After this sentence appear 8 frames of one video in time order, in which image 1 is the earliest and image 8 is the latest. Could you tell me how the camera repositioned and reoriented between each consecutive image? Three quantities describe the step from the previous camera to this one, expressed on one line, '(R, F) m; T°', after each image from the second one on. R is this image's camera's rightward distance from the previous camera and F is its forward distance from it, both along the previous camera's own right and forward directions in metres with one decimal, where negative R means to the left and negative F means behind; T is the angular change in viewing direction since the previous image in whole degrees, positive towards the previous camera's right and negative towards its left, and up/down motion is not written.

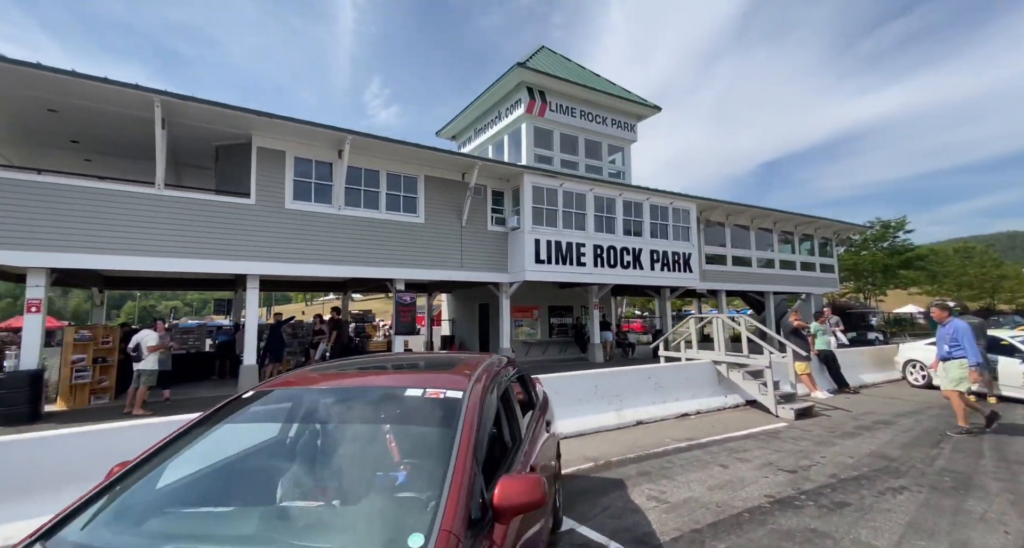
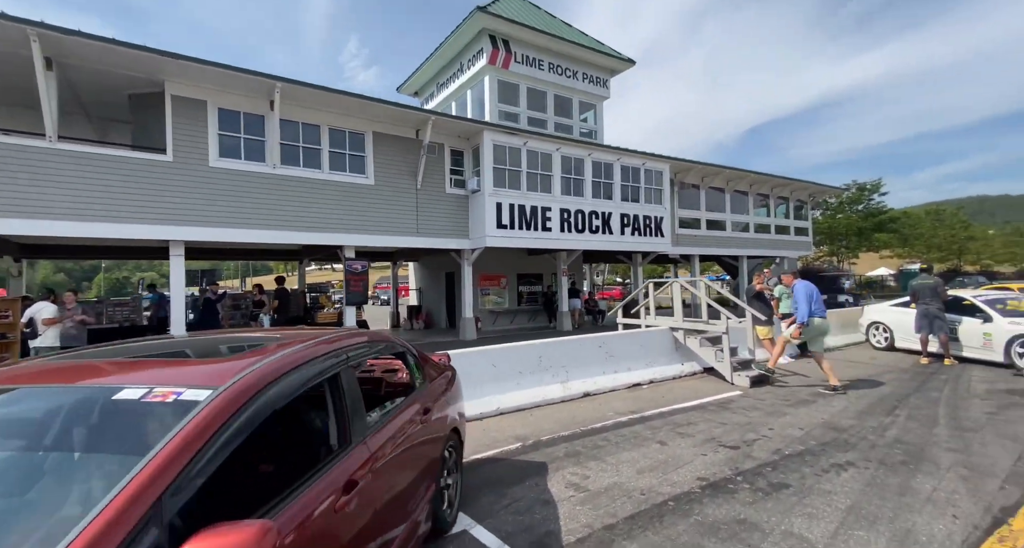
(+0.7, +0.6) m; +2°
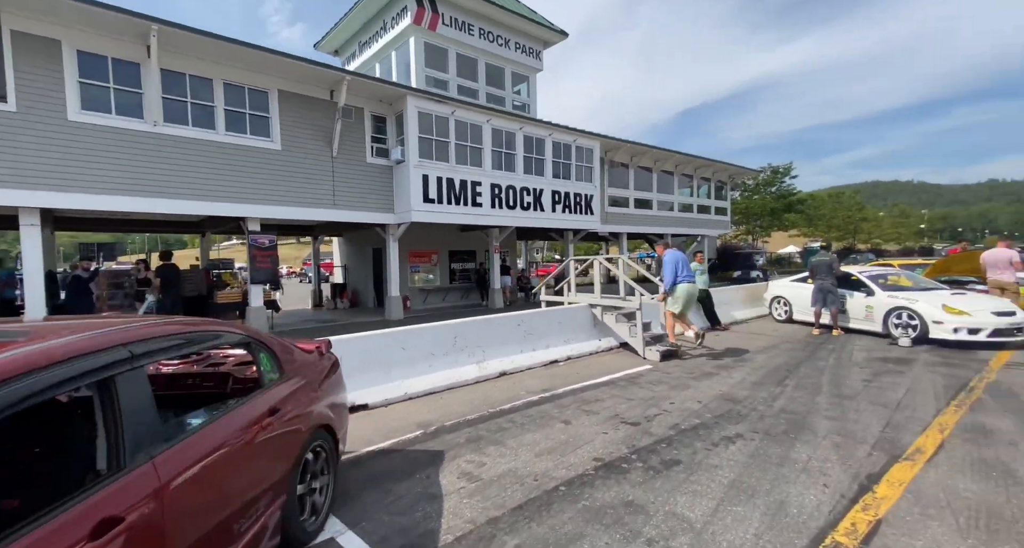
(+0.4, +0.3) m; +8°
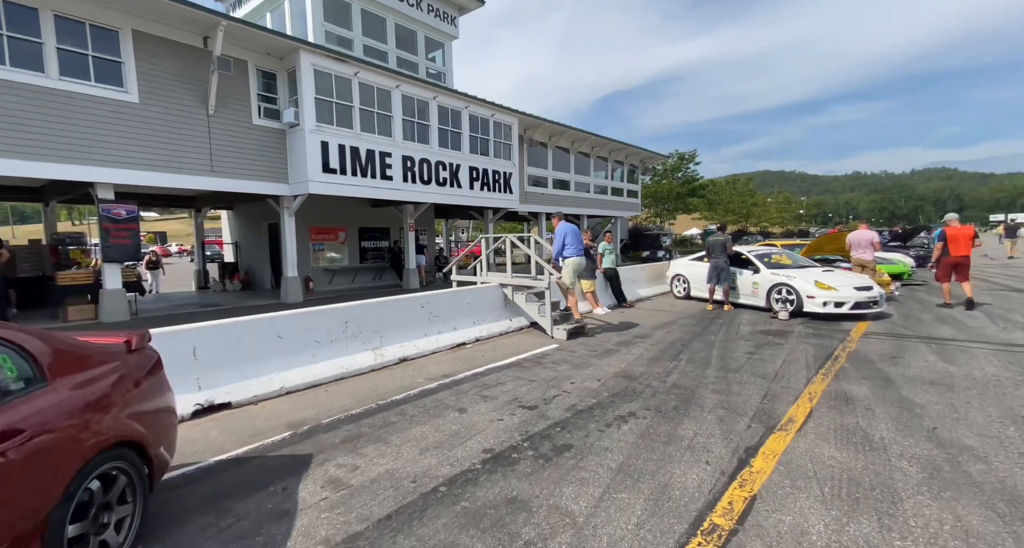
(+0.3, +0.4) m; +10°
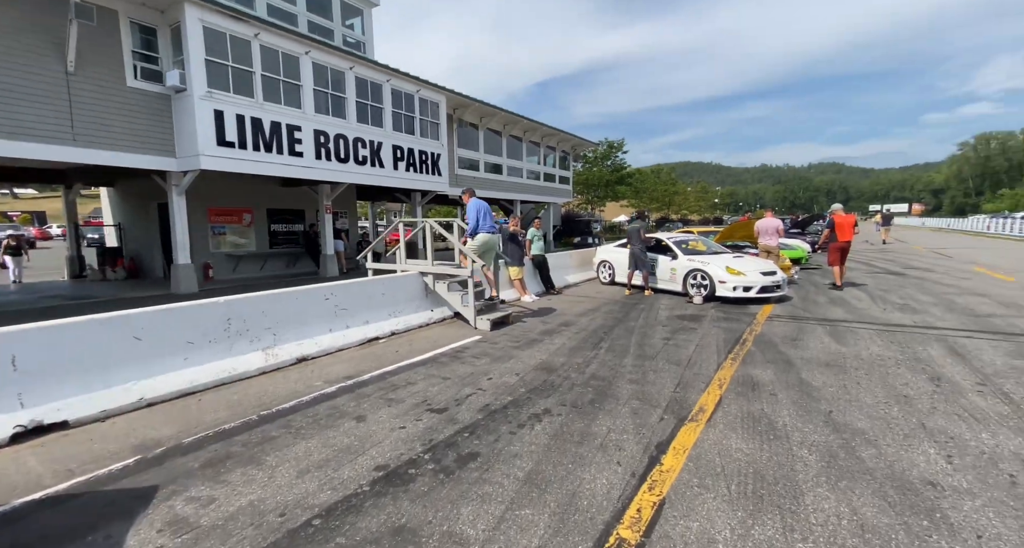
(+0.3, +0.4) m; +8°
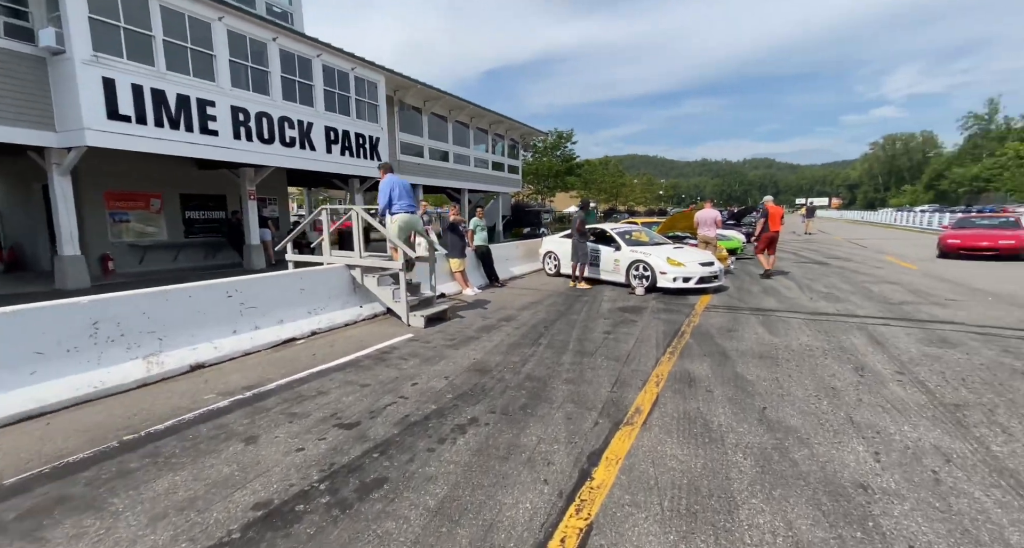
(+0.2, +0.4) m; +6°
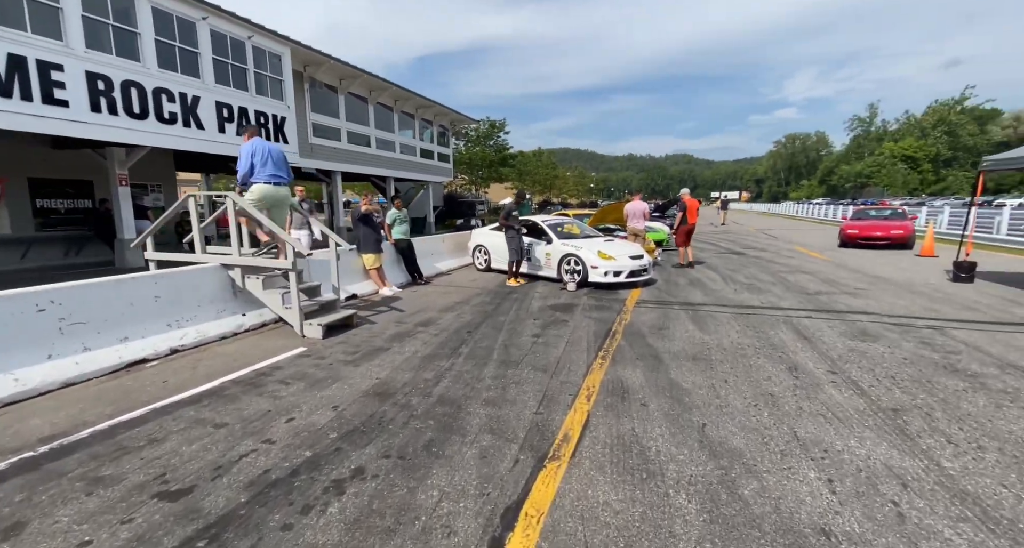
(+0.3, +0.7) m; +8°
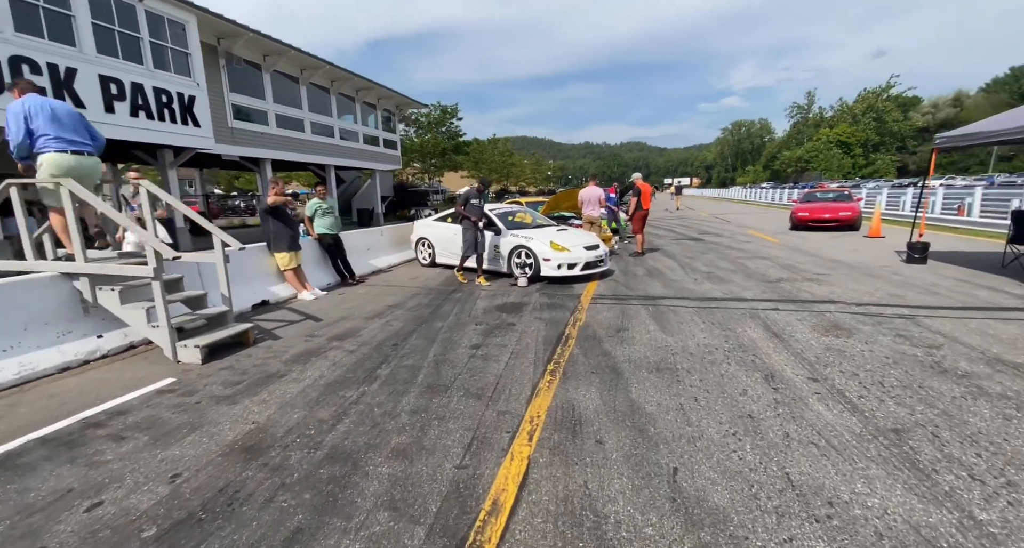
(+0.3, +0.9) m; +5°
